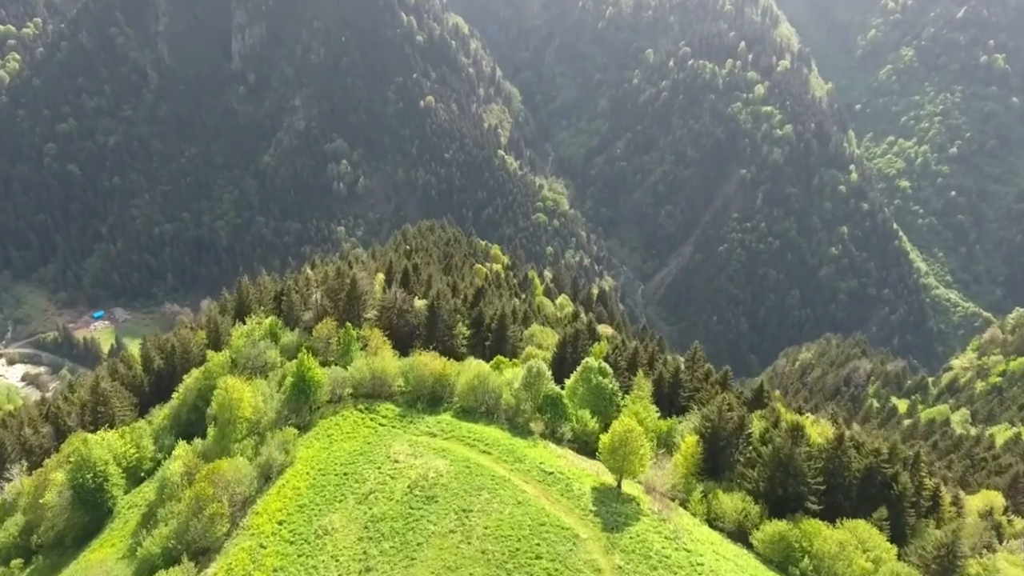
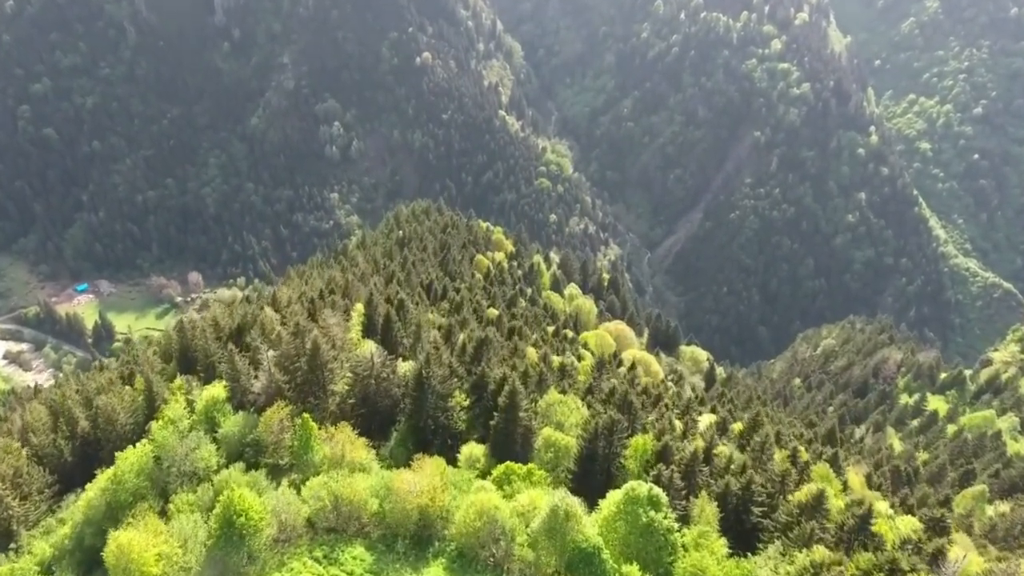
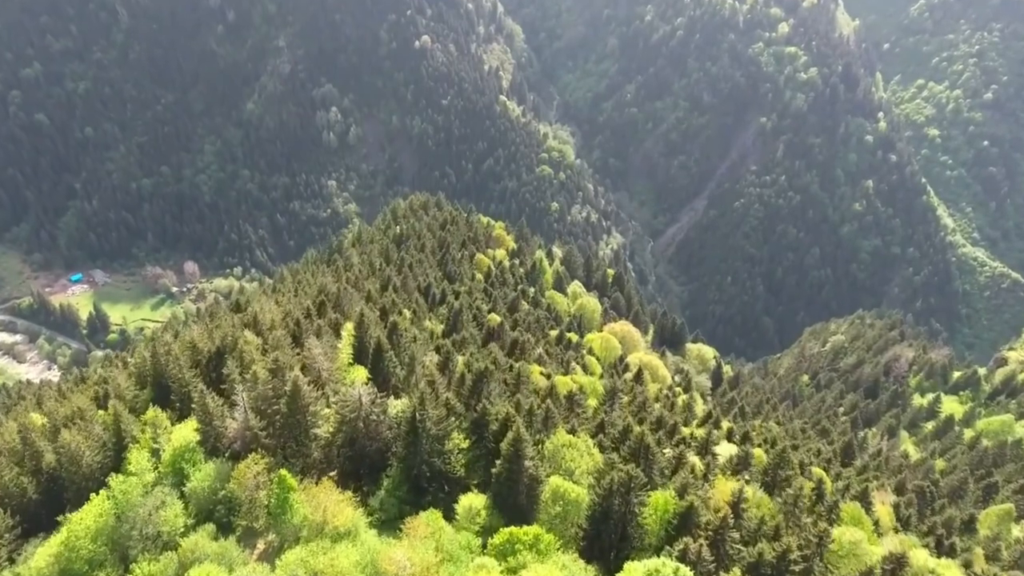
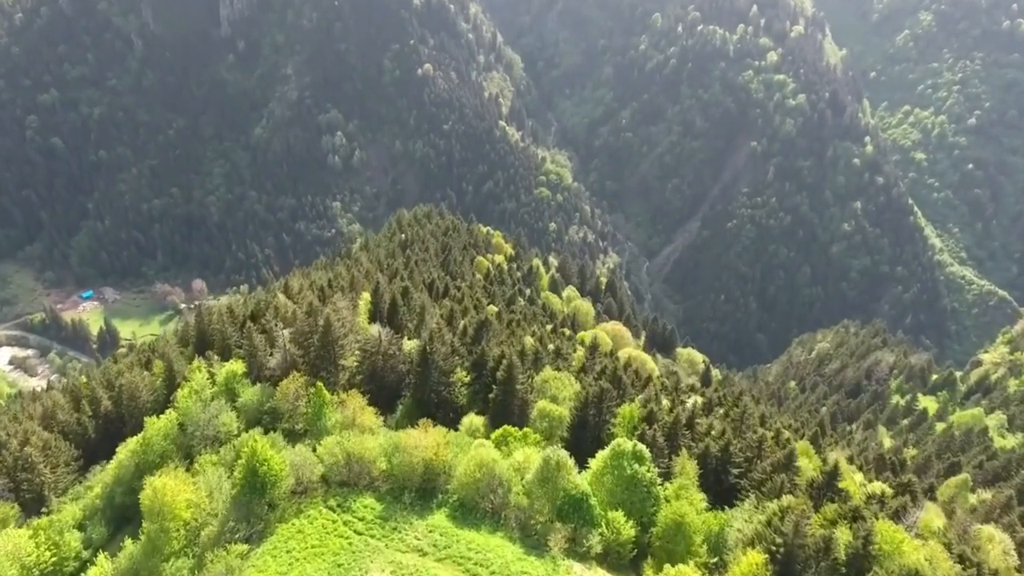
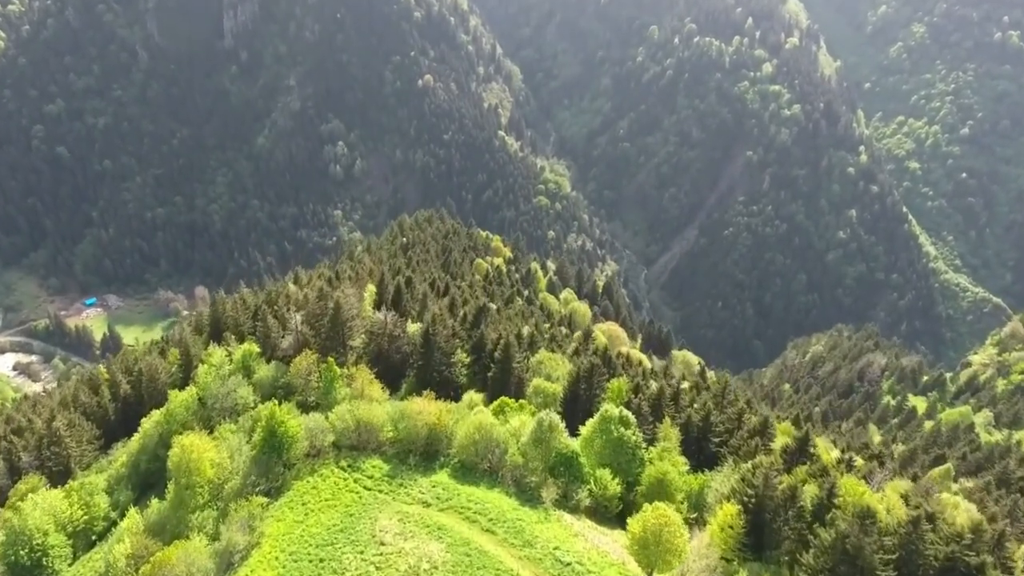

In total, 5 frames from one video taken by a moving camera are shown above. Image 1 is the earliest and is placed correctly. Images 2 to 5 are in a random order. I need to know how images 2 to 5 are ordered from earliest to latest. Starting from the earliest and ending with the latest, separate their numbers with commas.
5, 4, 2, 3
